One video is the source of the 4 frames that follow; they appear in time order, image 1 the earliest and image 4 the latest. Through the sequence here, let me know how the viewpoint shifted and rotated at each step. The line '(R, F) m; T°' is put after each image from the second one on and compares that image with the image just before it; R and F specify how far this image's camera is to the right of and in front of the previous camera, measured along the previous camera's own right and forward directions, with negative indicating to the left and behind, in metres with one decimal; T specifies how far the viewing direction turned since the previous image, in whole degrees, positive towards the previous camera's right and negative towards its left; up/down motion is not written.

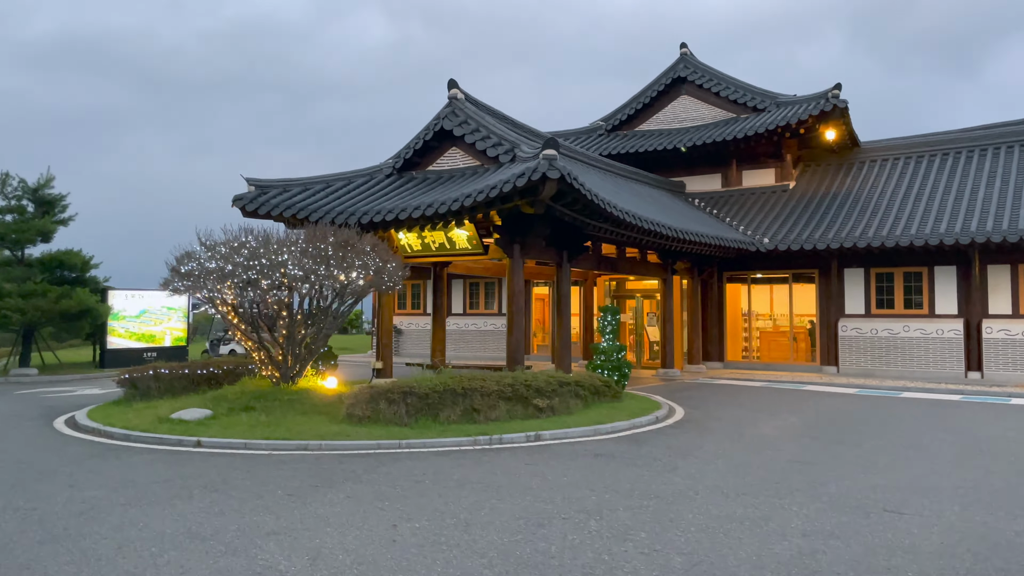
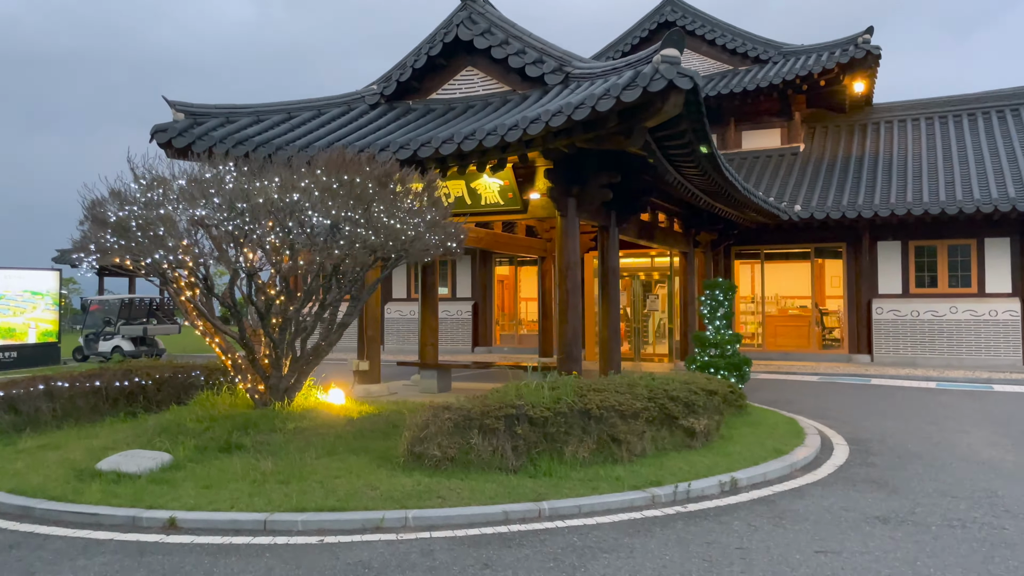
(-2.3, +4.1) m; +9°
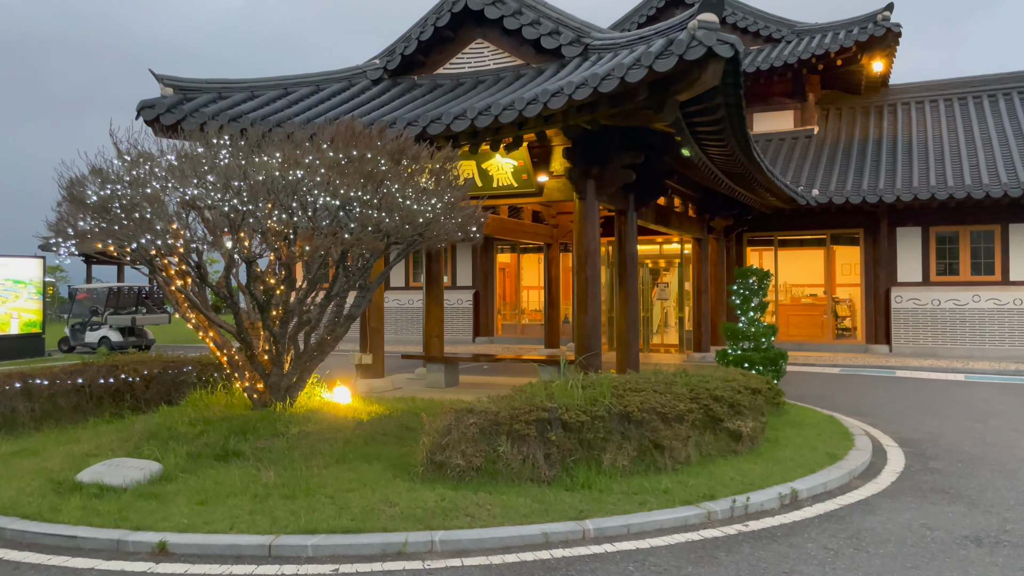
(-0.3, +0.7) m; +1°
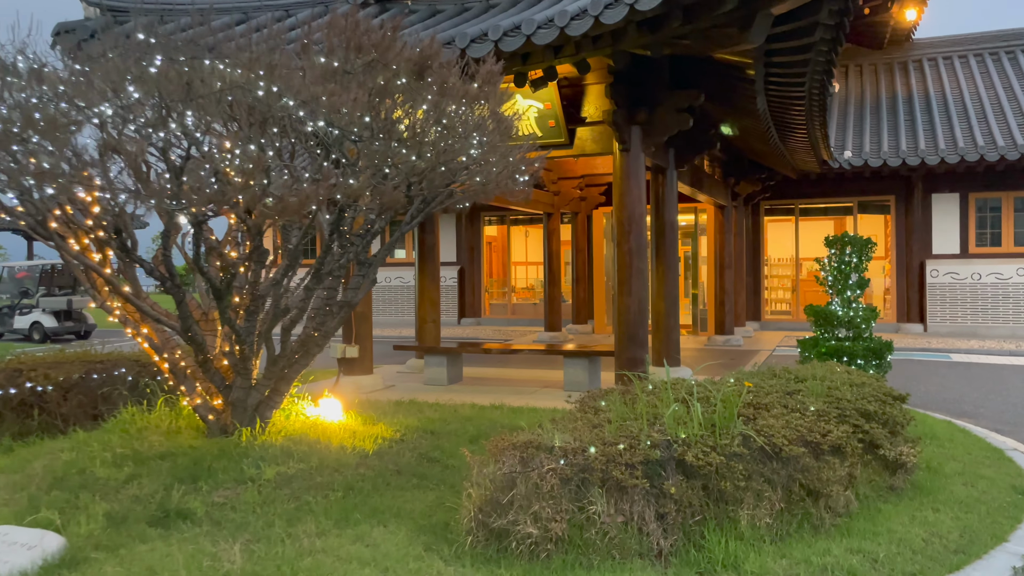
(-0.6, +2.0) m; +3°
